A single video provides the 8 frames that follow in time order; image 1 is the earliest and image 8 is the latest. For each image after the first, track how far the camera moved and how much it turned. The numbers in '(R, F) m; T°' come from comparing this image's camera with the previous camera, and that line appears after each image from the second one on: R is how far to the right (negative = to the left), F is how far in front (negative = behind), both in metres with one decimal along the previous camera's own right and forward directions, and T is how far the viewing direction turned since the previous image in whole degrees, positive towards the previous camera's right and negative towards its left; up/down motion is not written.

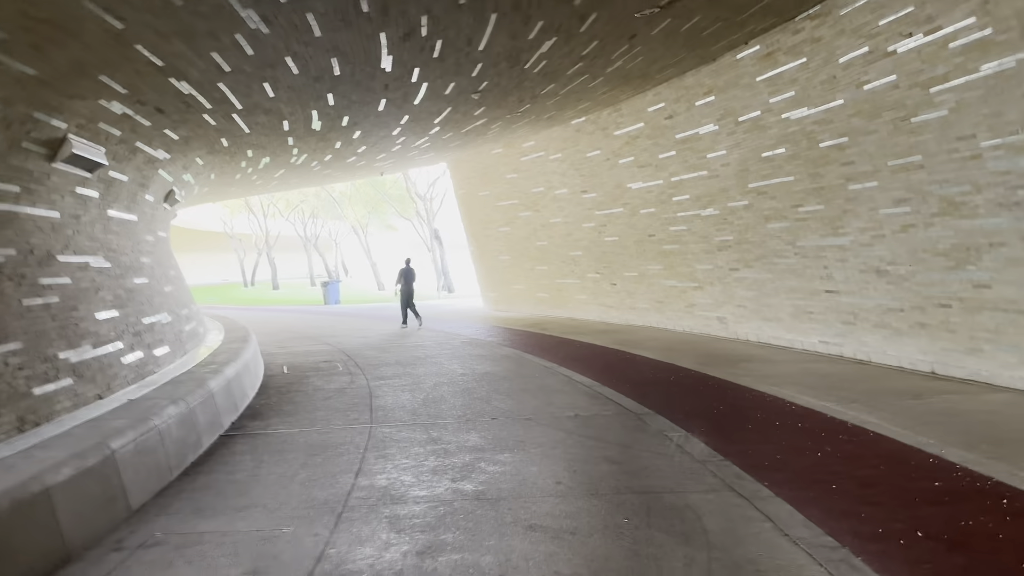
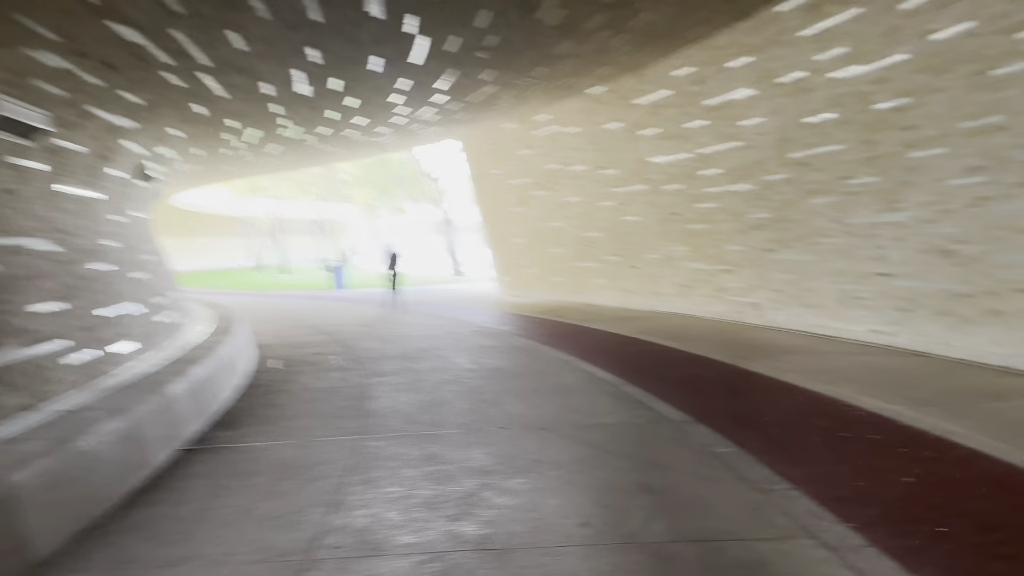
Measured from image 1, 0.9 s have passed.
(0.0, +1.0) m; -1°
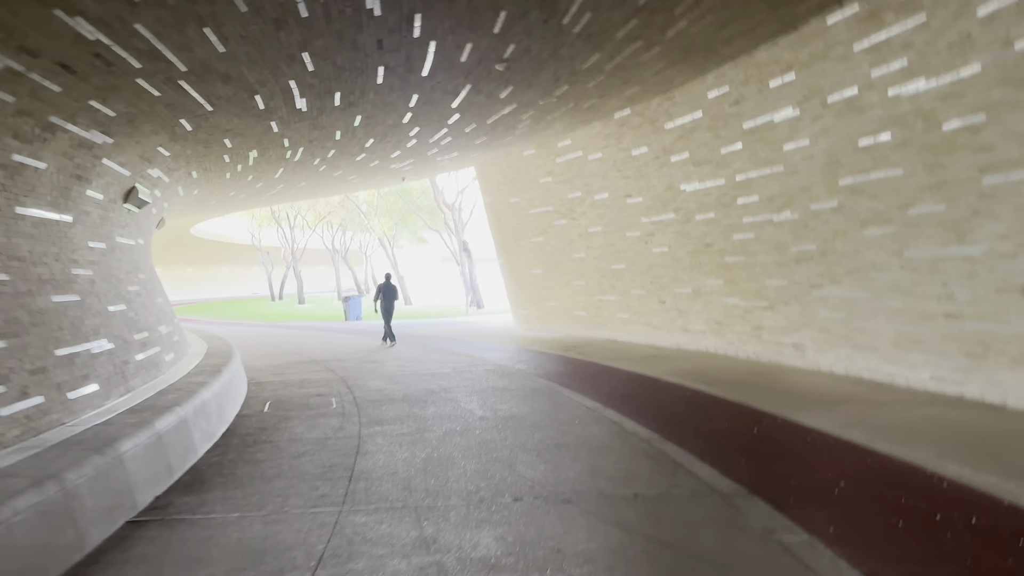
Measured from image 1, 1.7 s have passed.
(0.0, +0.8) m; -1°
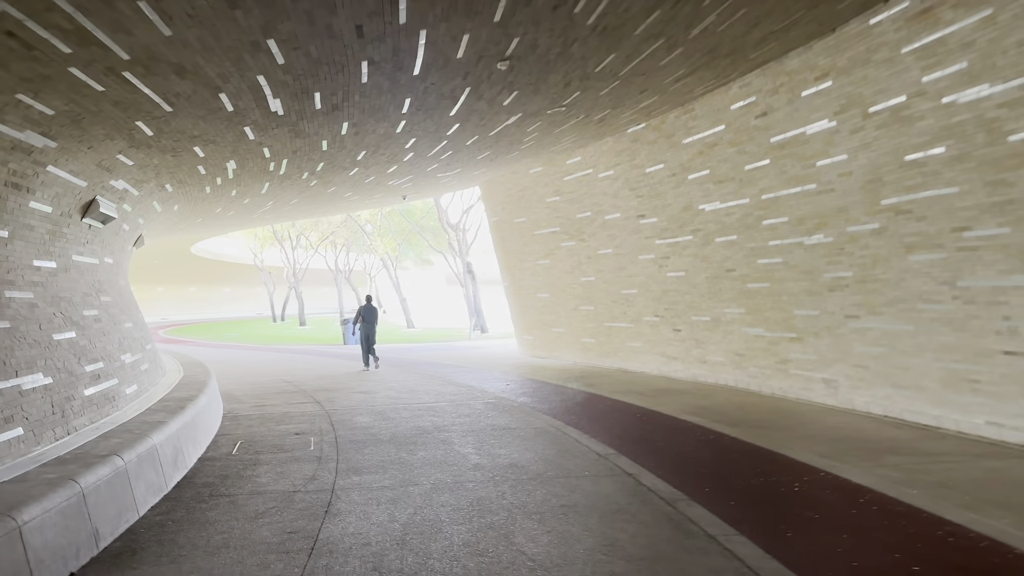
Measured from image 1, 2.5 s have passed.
(0.0, +0.8) m; 0°
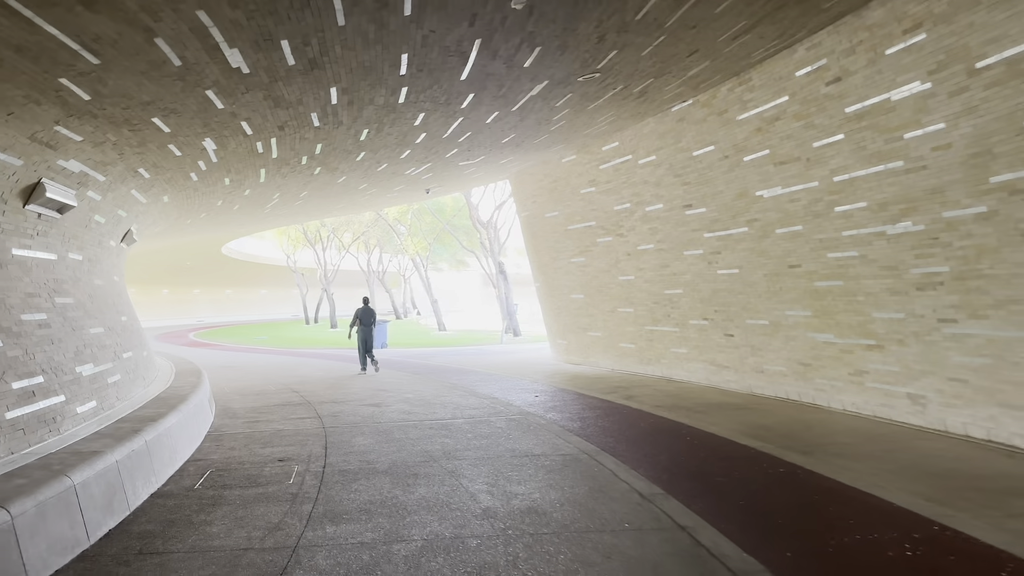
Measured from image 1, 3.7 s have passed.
(+0.1, +1.2) m; -3°
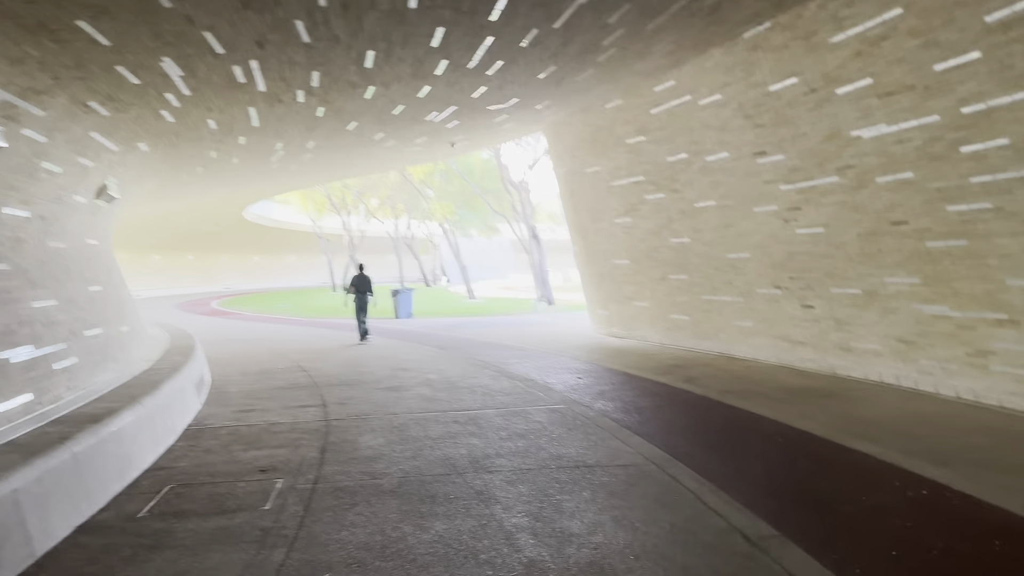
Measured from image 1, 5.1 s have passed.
(-0.1, +1.4) m; -2°
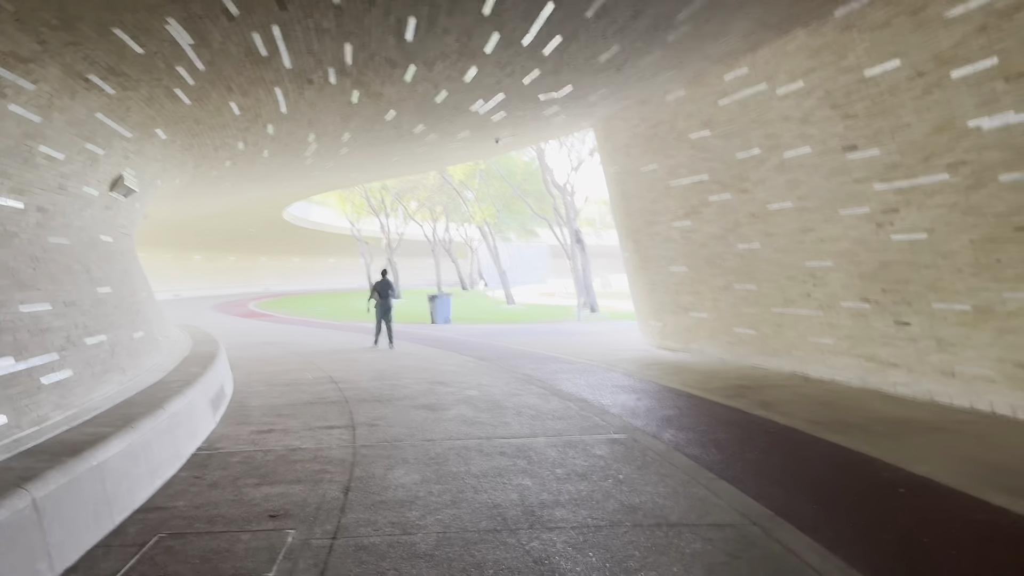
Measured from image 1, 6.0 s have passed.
(-0.1, +0.9) m; -3°
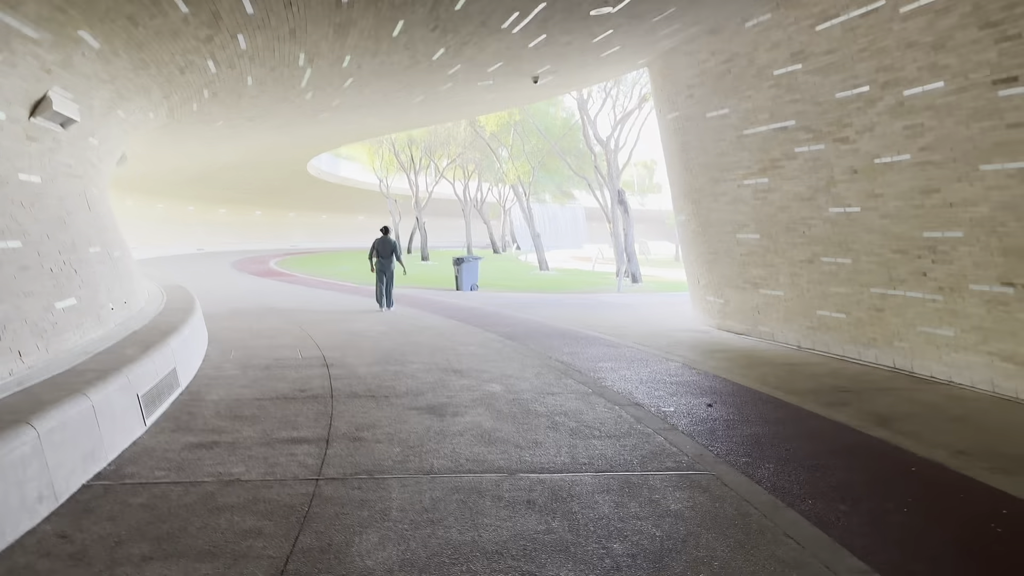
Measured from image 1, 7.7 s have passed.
(0.0, +1.7) m; -2°
